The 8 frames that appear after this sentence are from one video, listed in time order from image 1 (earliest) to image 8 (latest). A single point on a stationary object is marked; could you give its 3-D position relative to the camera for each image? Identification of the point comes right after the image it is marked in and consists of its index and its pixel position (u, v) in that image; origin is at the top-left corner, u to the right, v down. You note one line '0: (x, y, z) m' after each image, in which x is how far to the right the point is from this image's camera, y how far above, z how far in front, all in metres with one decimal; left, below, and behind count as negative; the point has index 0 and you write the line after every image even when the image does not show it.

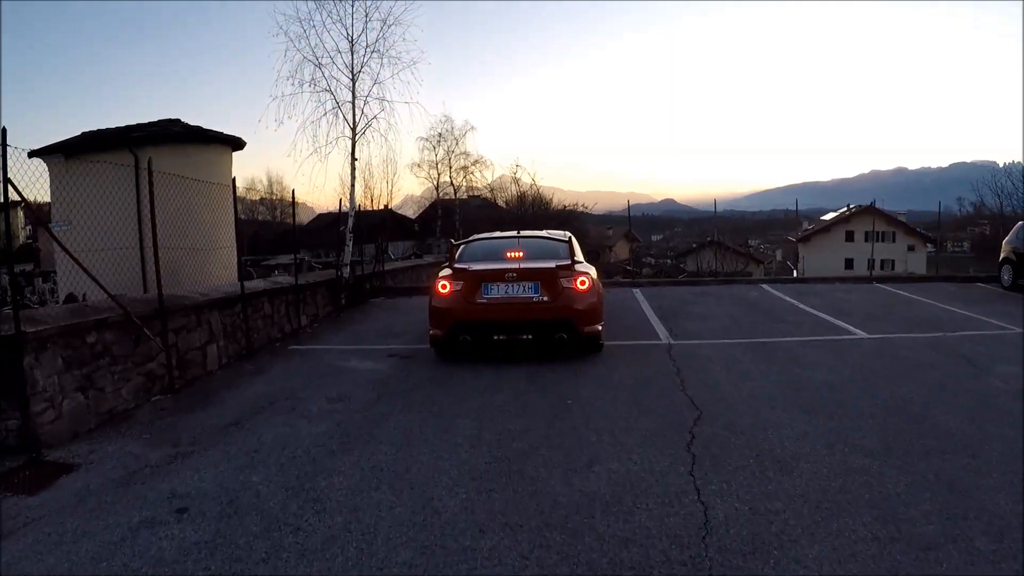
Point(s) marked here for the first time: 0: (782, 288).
0: (+4.9, 0.0, +12.0) m
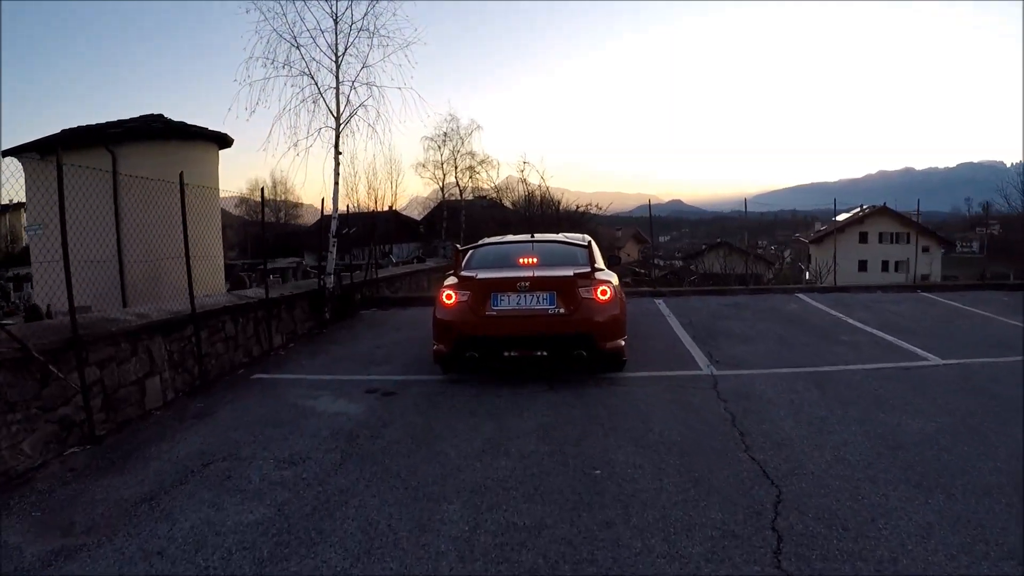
0: (+5.1, -0.1, +10.6) m
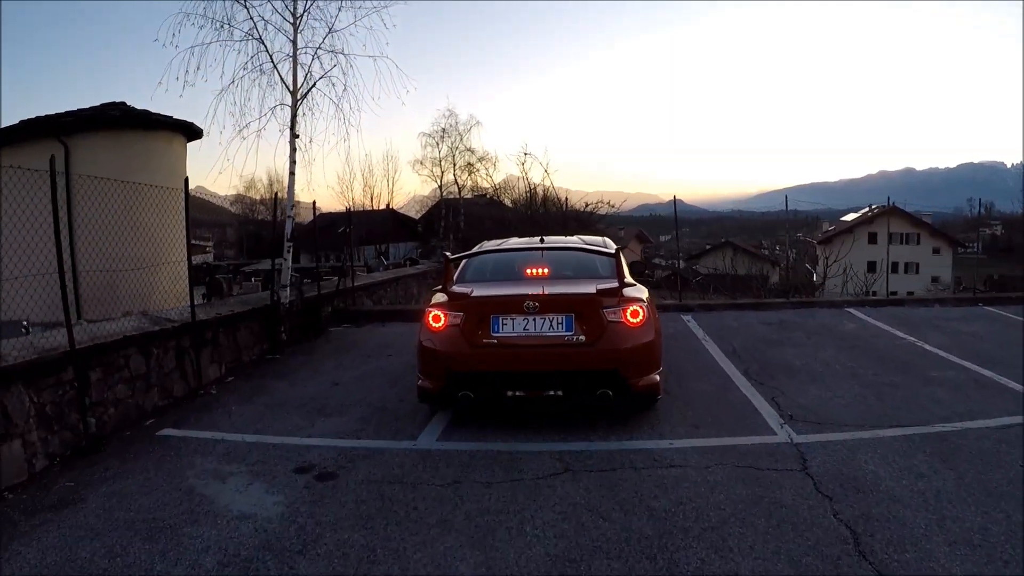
0: (+5.0, -0.3, +8.9) m
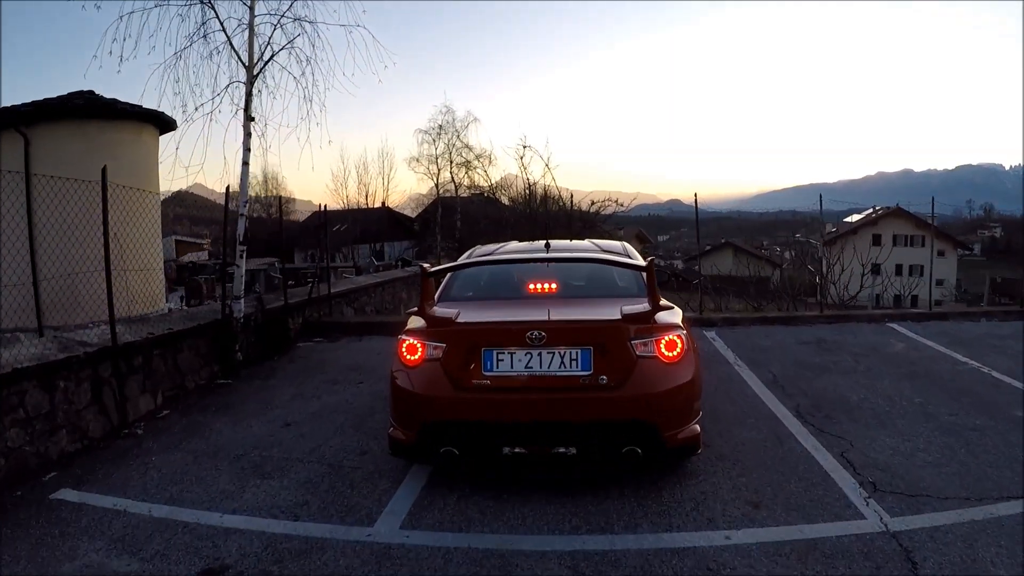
0: (+5.0, -0.5, +7.8) m
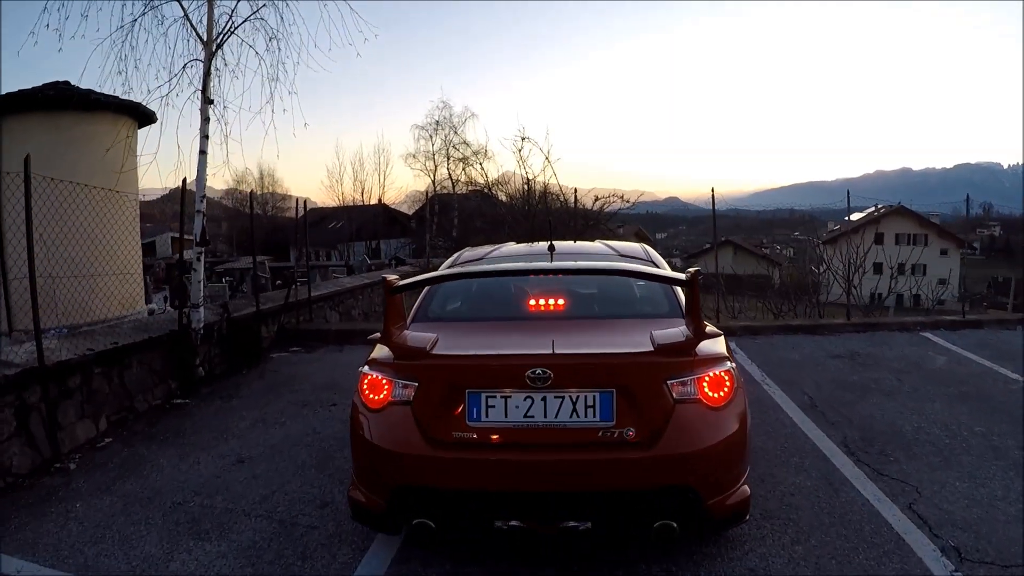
0: (+5.0, -0.6, +7.1) m
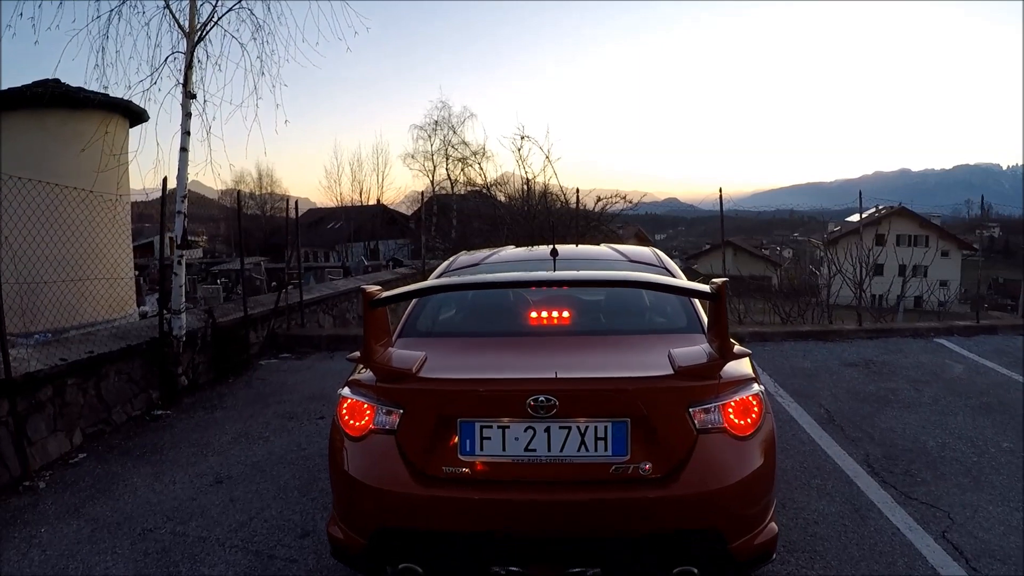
0: (+4.9, -0.6, +6.9) m
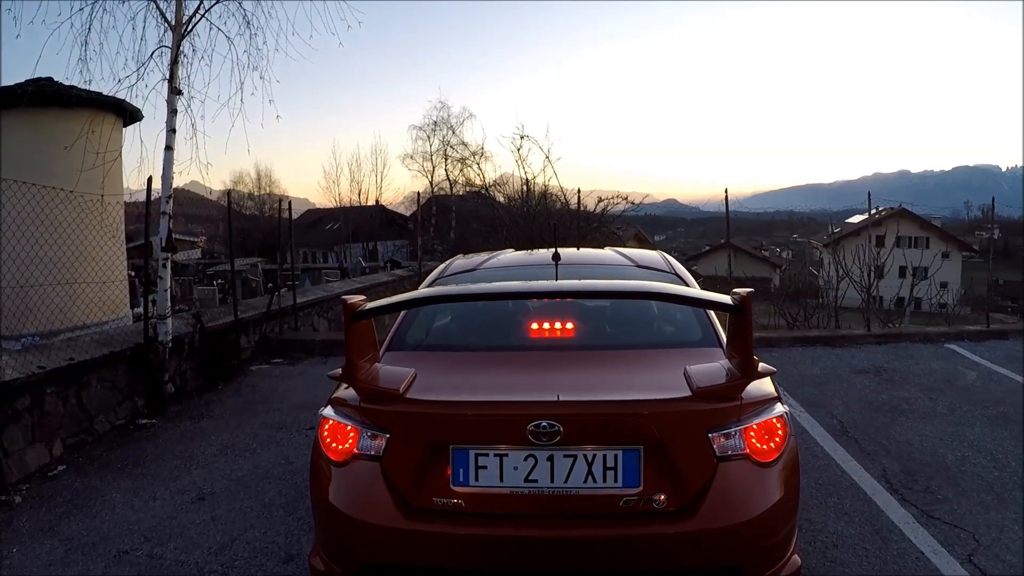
0: (+4.9, -0.7, +6.7) m
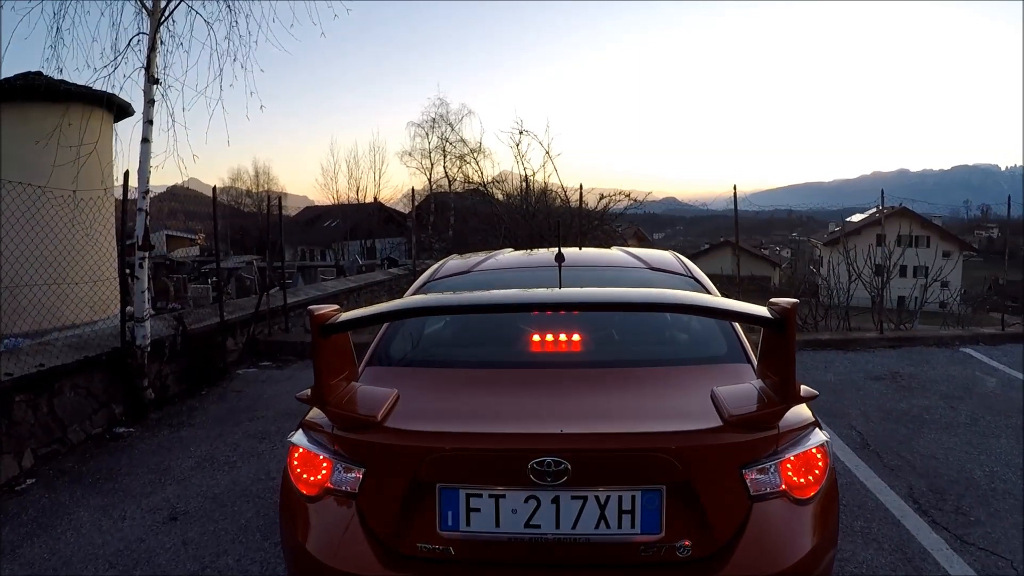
0: (+4.9, -0.7, +6.4) m
